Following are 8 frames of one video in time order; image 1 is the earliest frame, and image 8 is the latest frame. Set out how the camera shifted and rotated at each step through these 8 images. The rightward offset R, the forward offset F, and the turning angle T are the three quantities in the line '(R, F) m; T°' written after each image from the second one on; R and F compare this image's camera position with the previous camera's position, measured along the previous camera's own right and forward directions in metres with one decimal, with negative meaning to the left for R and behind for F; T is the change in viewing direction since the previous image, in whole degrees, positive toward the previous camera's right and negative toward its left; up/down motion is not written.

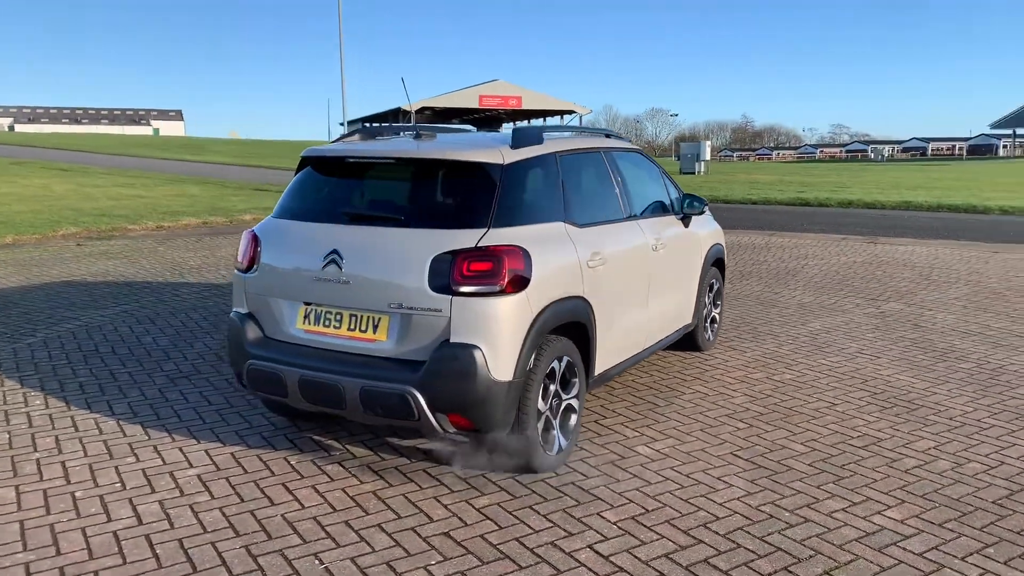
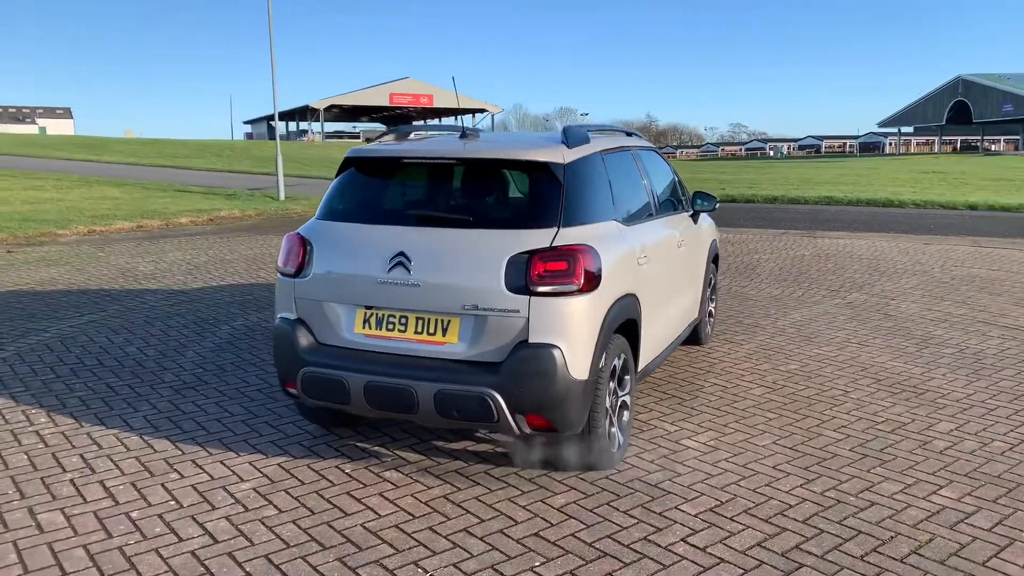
(-0.7, 0.0) m; +6°
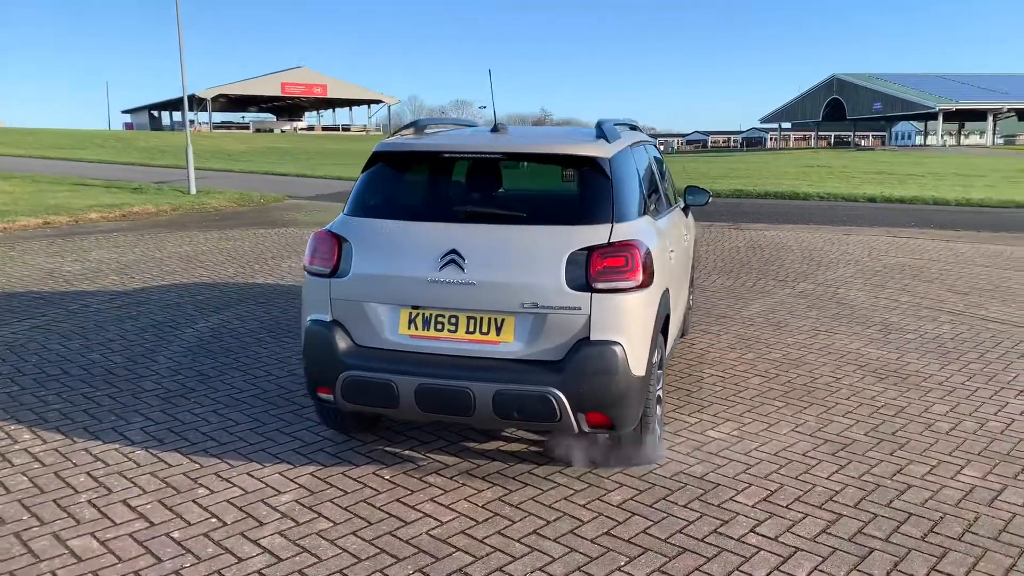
(-0.7, +0.1) m; +7°
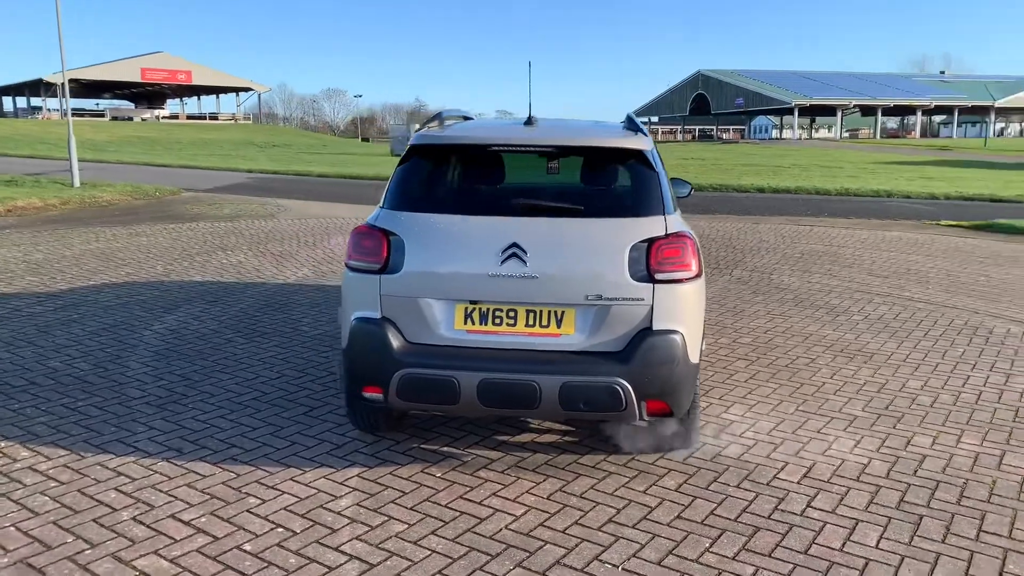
(-0.8, +0.1) m; +9°
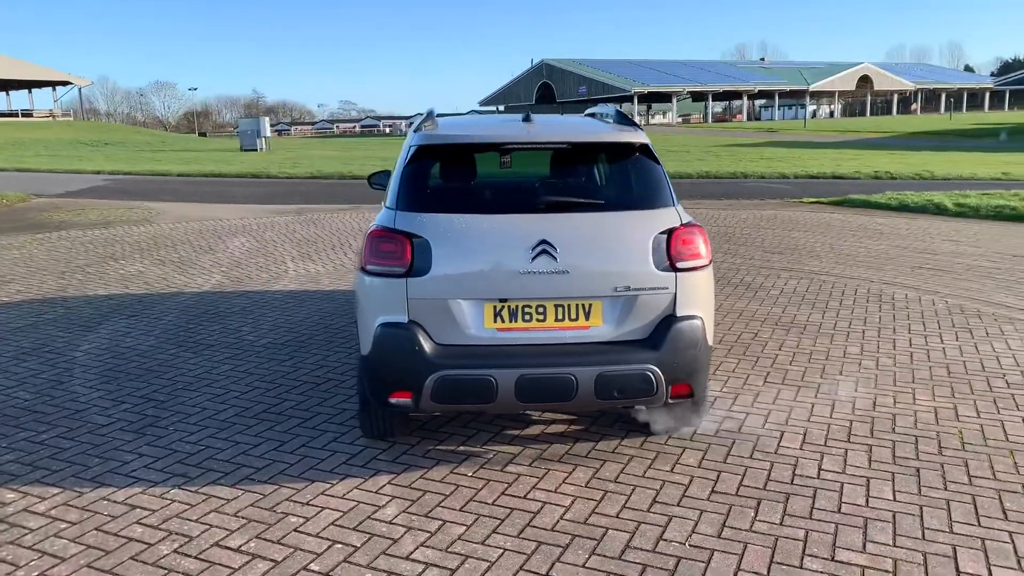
(-0.8, 0.0) m; +10°
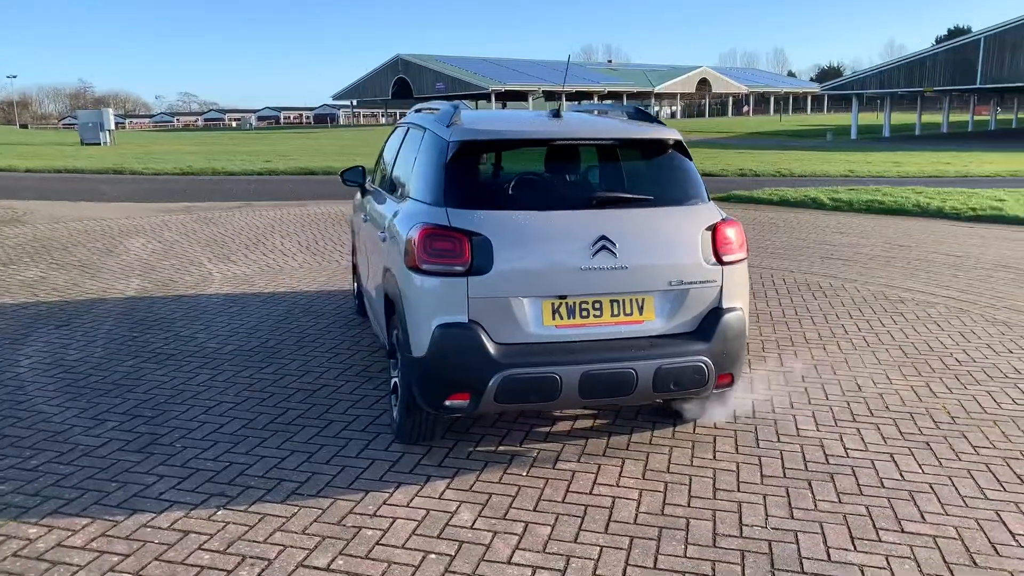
(-0.9, +0.1) m; +10°
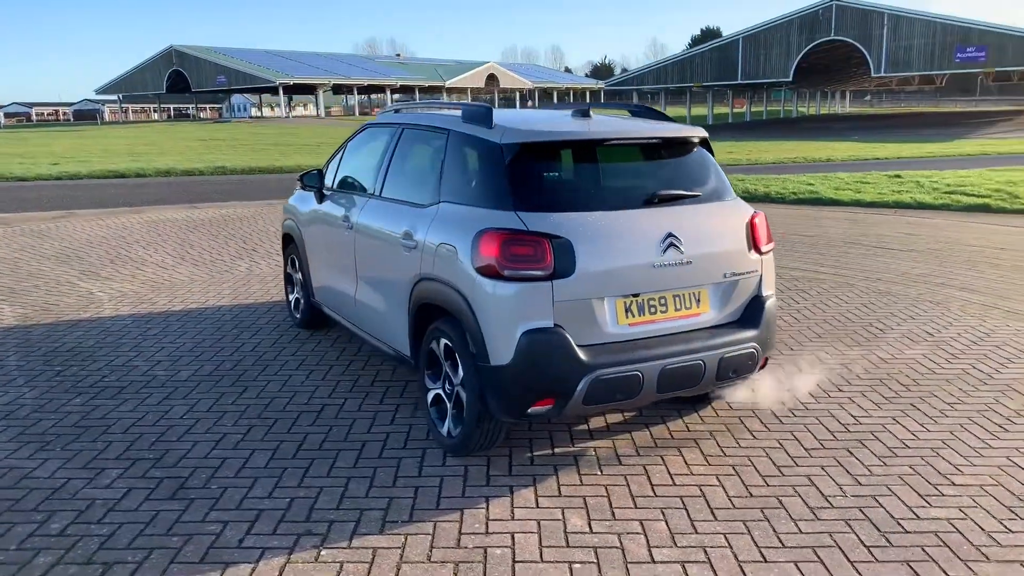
(-1.3, +0.2) m; +14°
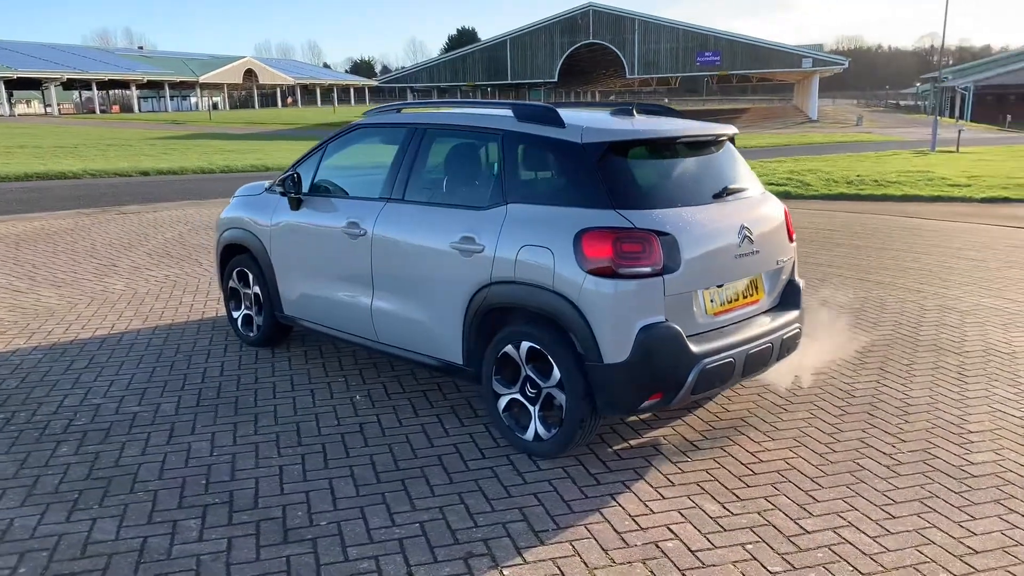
(-1.5, +0.2) m; +16°
